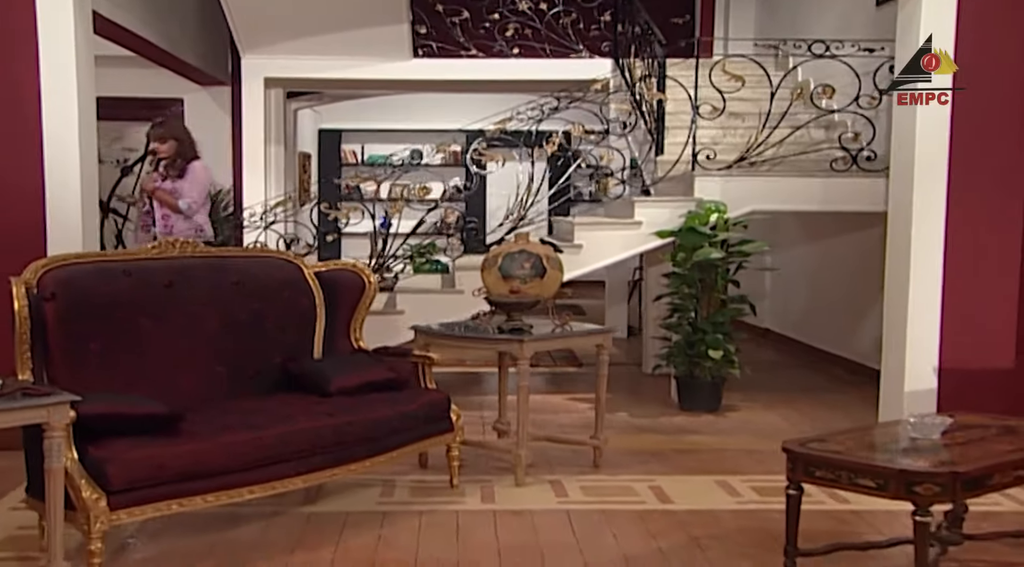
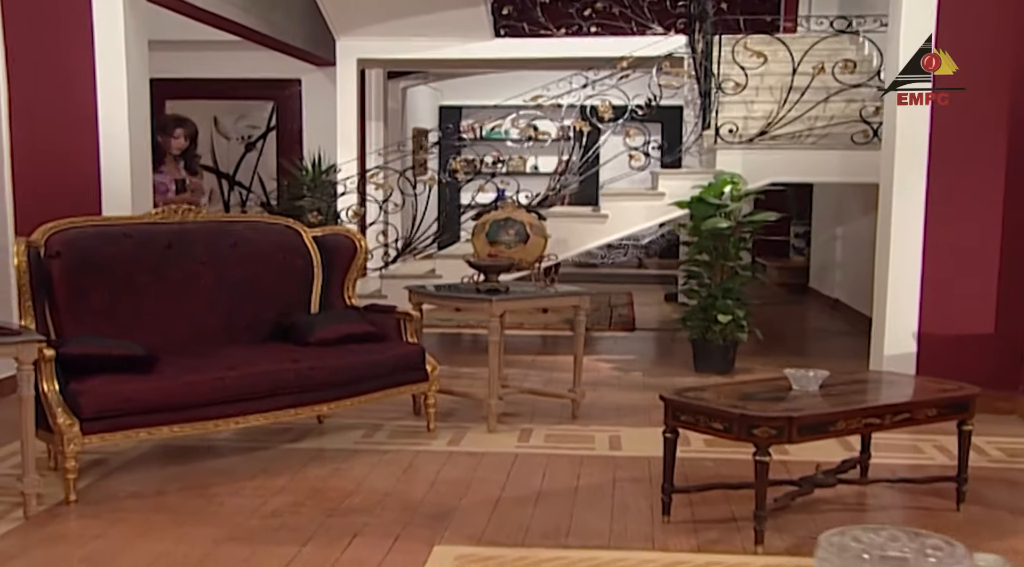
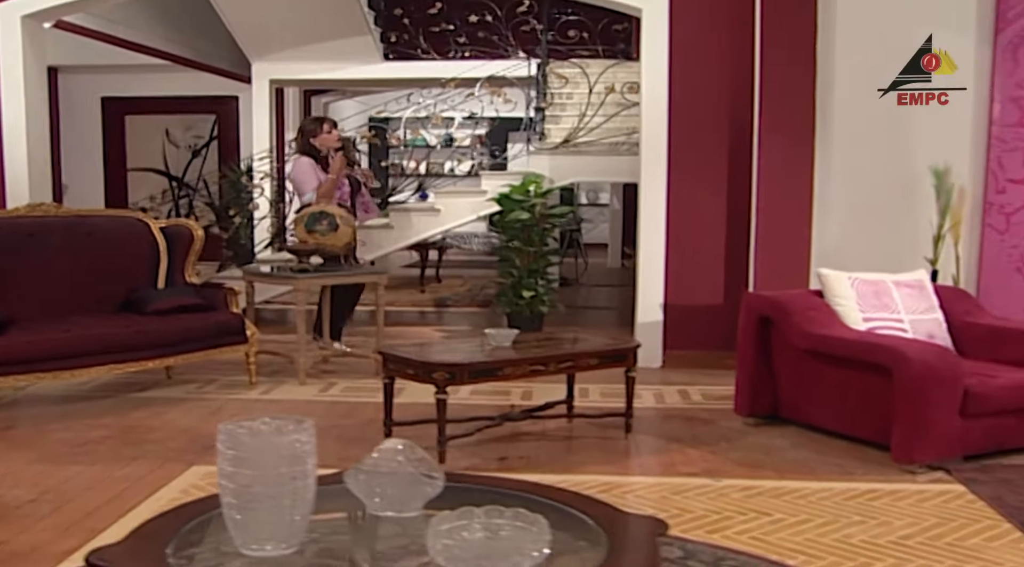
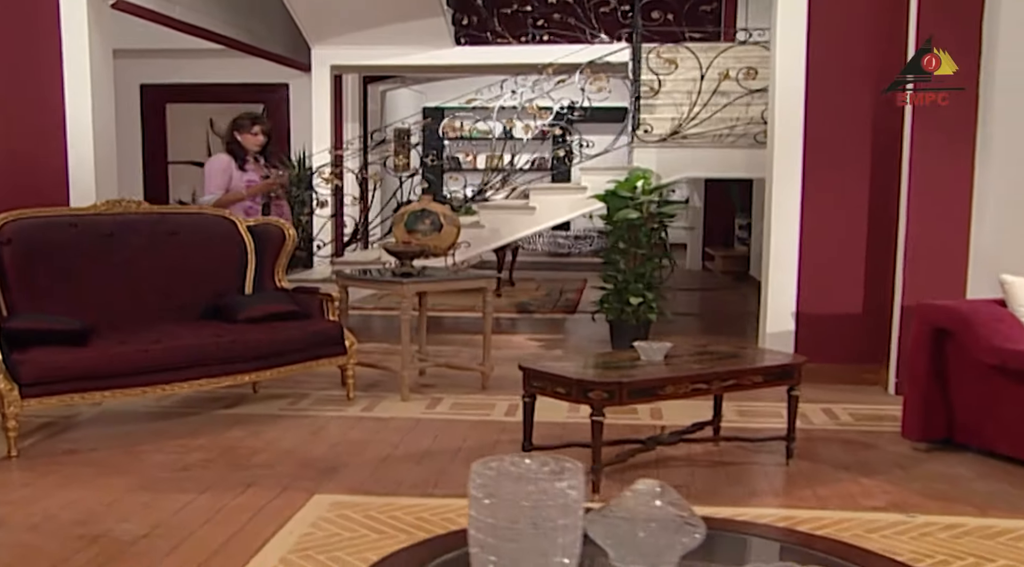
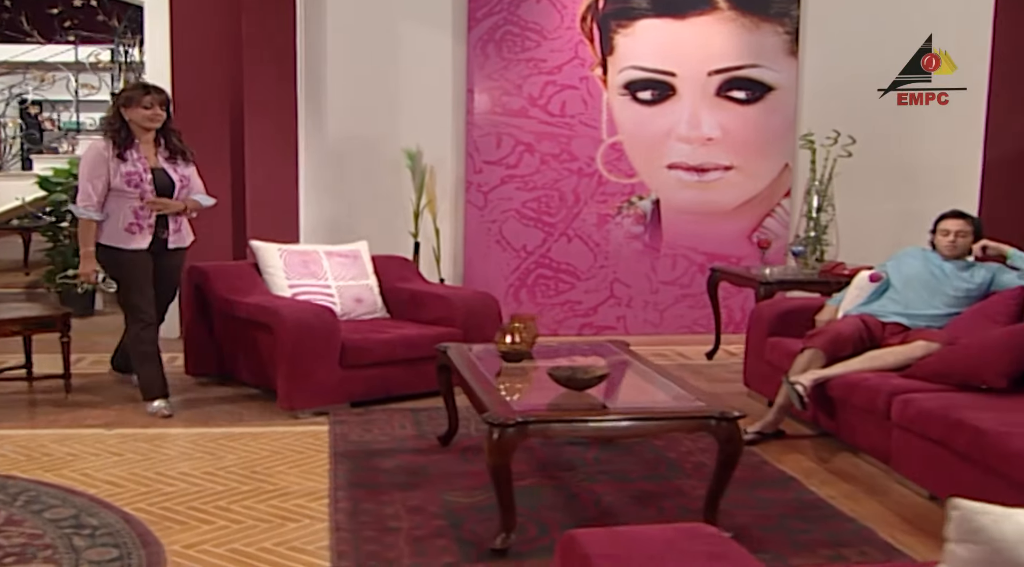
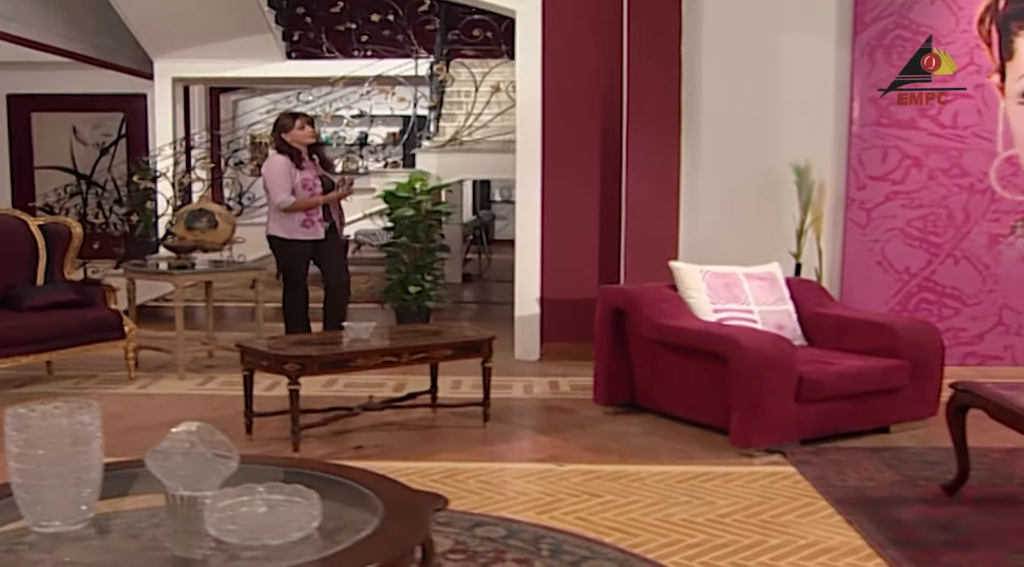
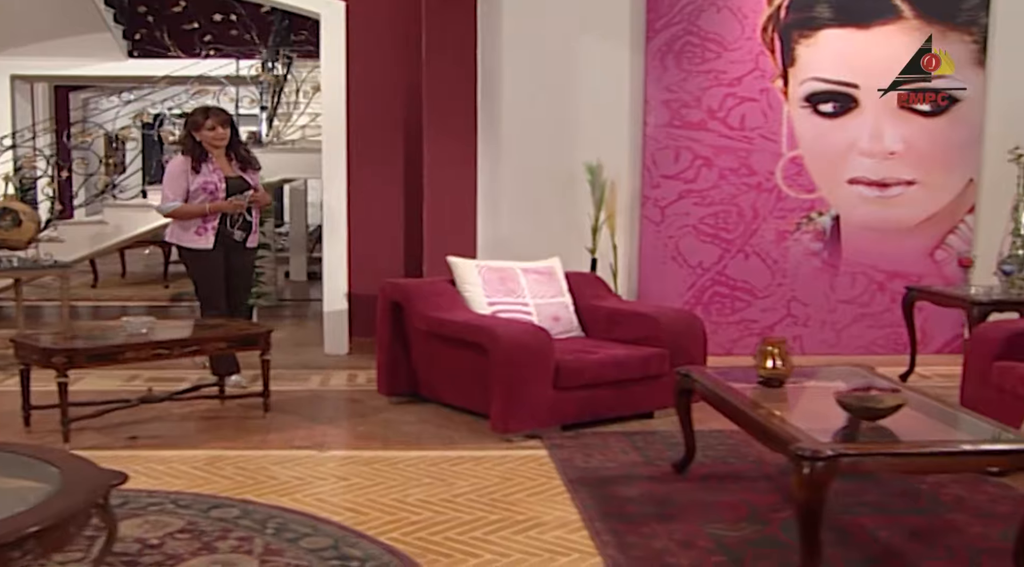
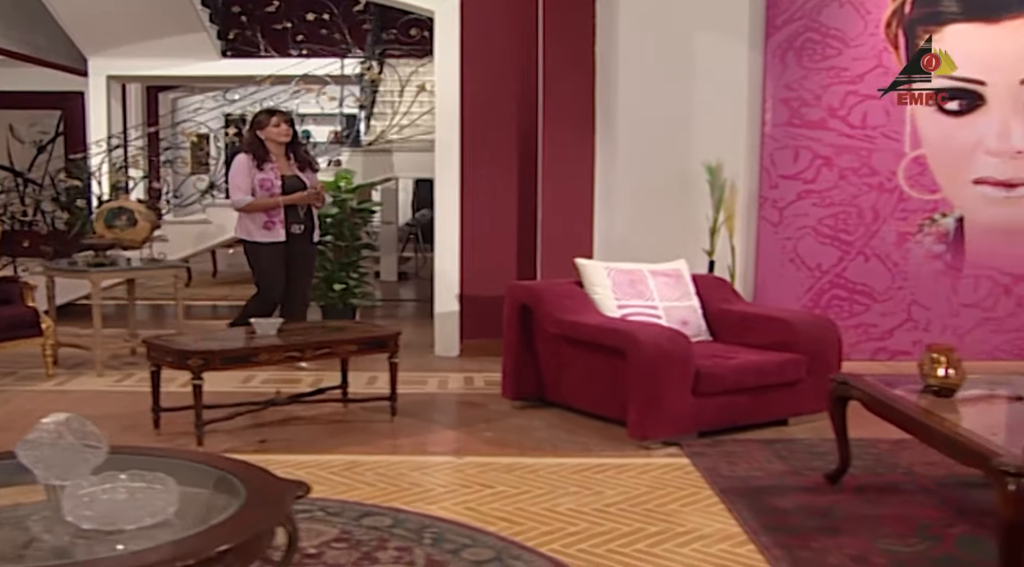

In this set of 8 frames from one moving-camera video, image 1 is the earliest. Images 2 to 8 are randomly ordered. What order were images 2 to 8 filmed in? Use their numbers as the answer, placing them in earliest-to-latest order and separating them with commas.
2, 4, 3, 6, 8, 7, 5
